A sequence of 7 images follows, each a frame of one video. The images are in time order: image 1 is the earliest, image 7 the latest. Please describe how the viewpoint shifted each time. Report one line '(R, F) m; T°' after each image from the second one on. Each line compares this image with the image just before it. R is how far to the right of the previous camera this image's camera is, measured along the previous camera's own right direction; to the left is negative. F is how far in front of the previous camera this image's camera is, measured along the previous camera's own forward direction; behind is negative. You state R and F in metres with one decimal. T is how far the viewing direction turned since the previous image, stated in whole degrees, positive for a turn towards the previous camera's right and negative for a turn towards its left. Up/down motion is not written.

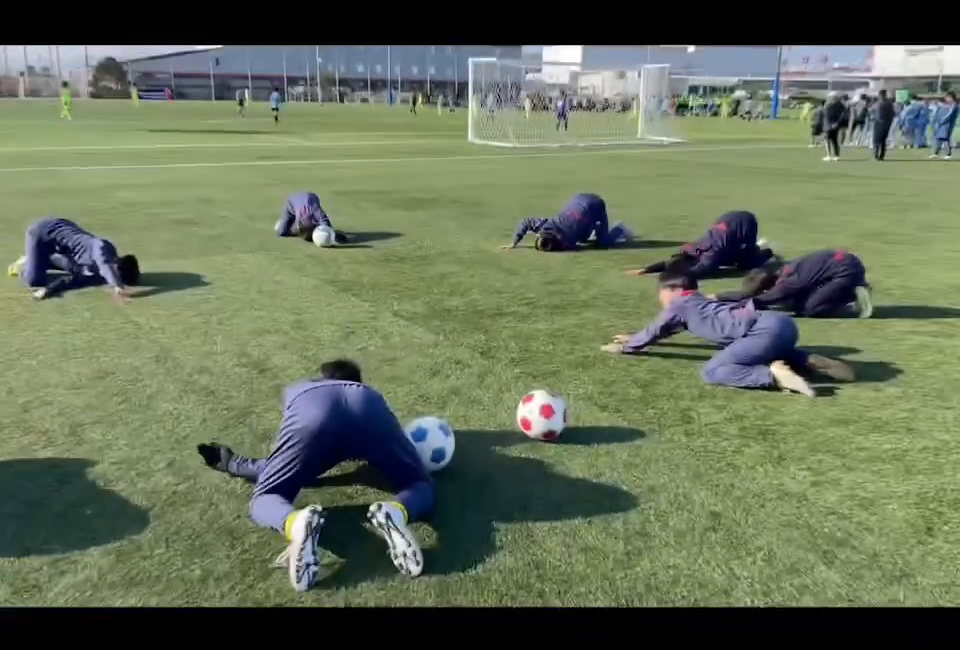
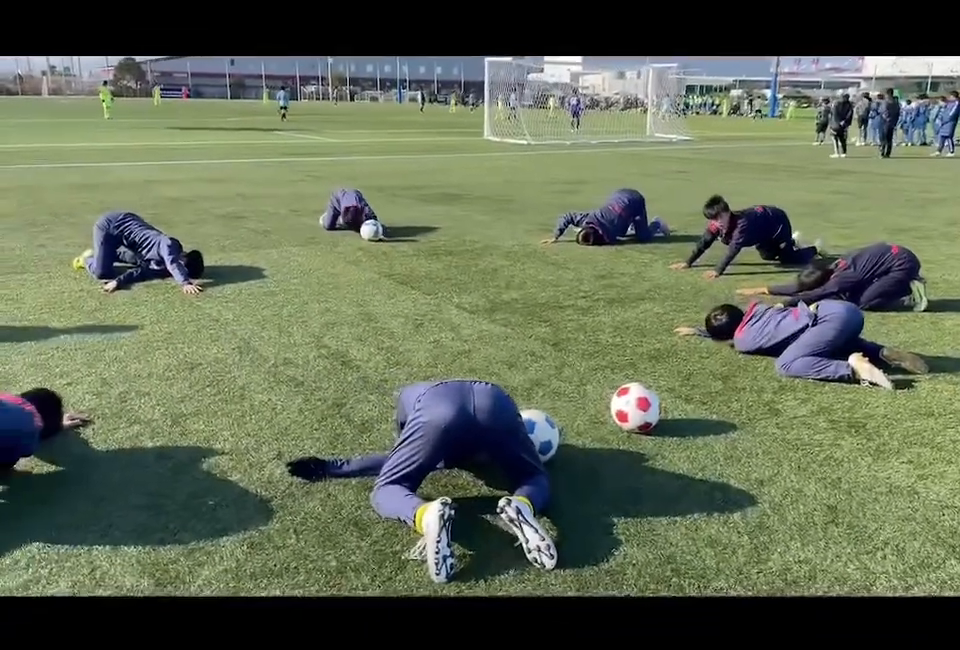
(-0.4, 0.0) m; -1°
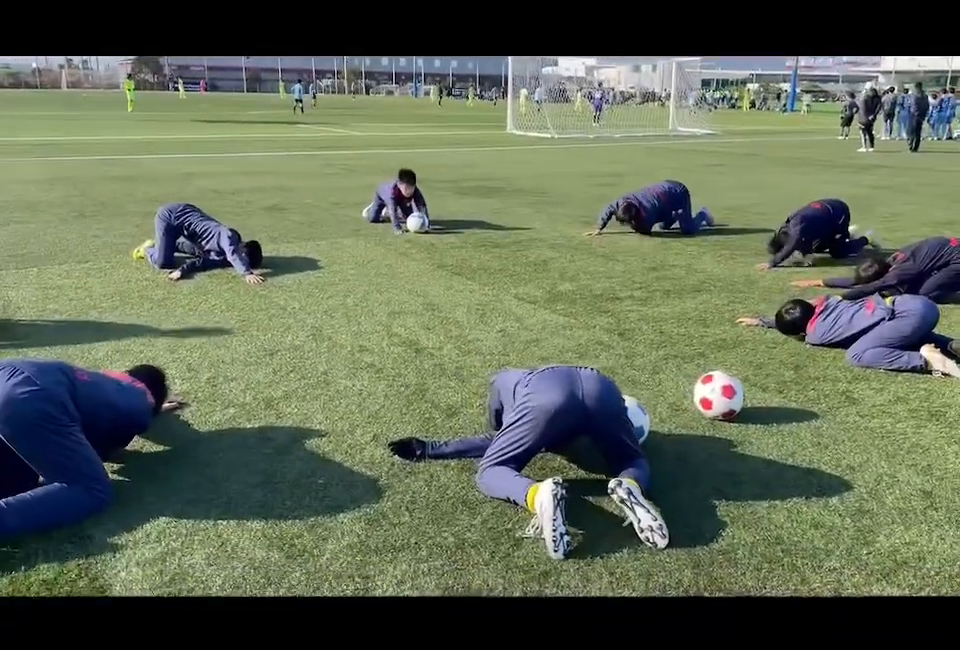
(-0.3, -0.1) m; -1°
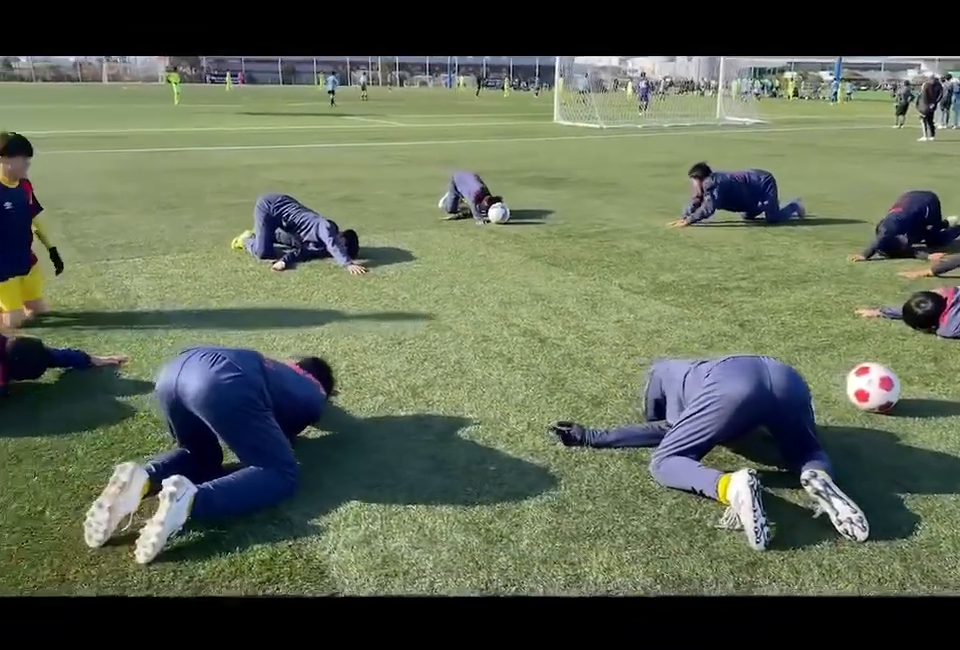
(-0.6, 0.0) m; -3°
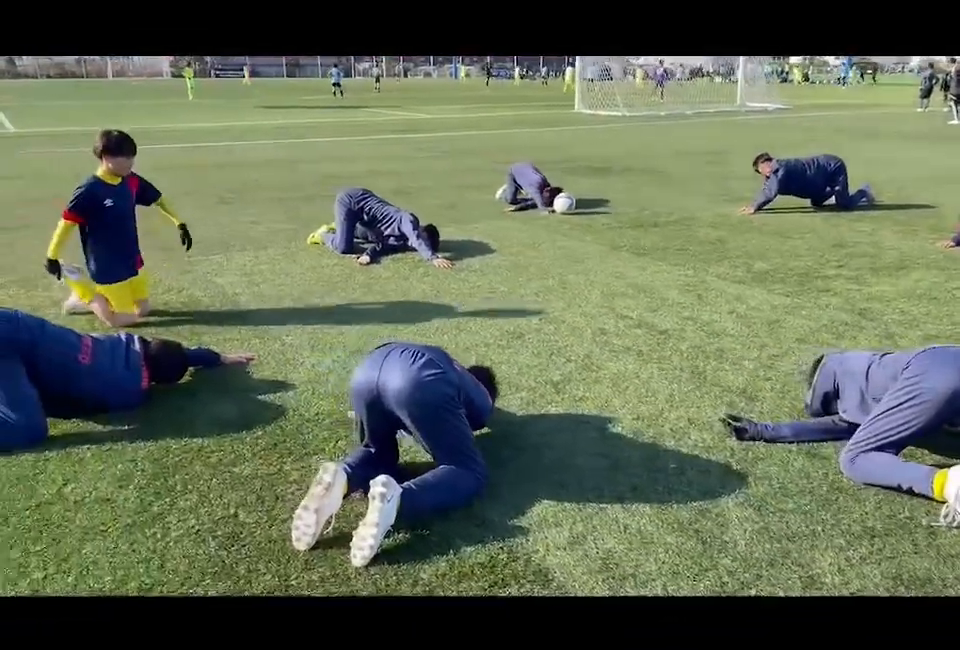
(-0.7, +0.1) m; -1°
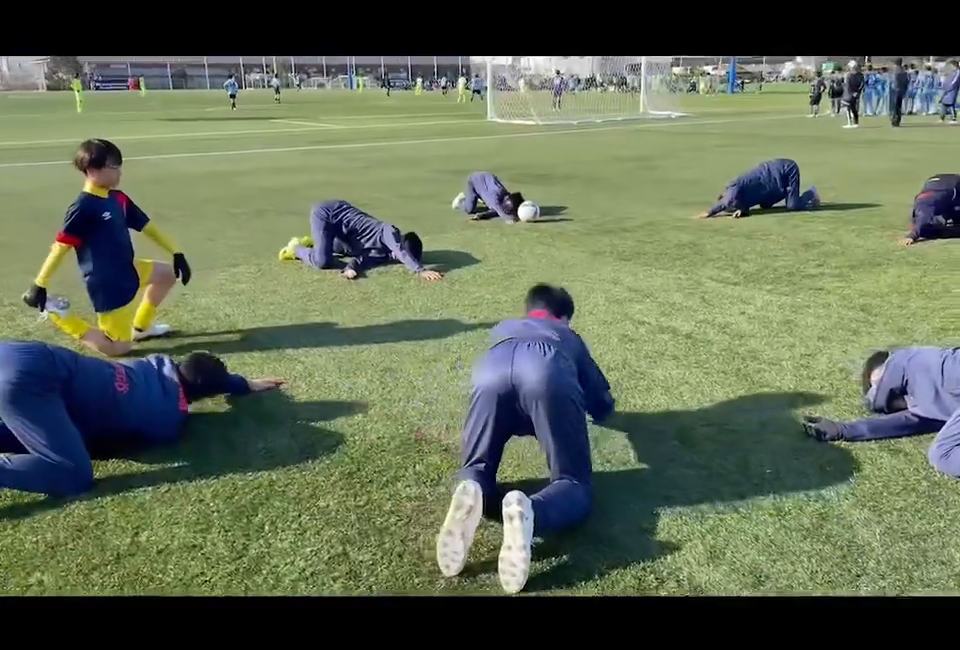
(-0.7, +0.2) m; +7°
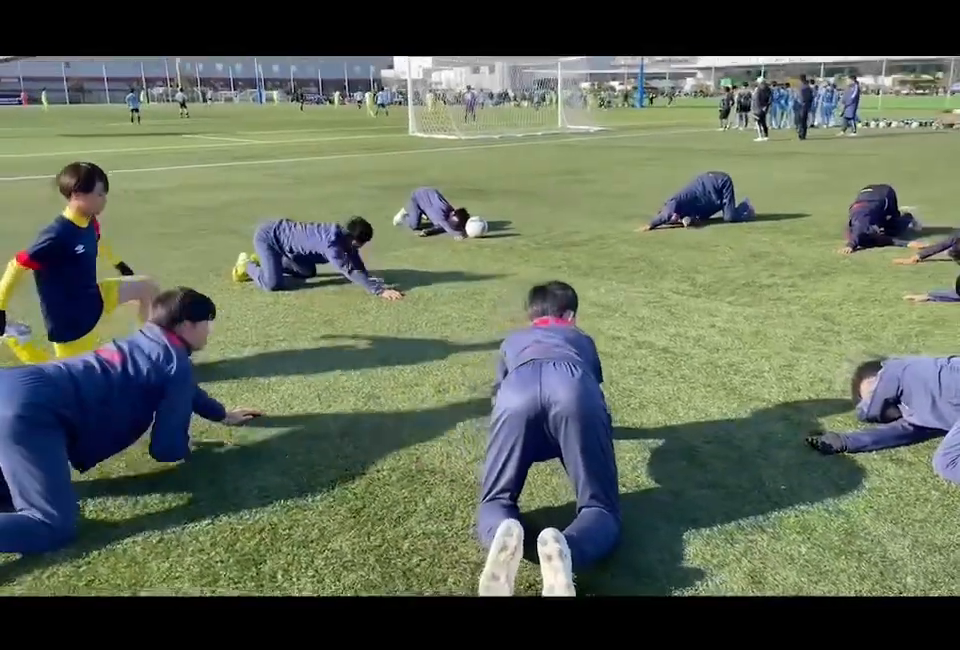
(-0.3, +0.1) m; +6°
